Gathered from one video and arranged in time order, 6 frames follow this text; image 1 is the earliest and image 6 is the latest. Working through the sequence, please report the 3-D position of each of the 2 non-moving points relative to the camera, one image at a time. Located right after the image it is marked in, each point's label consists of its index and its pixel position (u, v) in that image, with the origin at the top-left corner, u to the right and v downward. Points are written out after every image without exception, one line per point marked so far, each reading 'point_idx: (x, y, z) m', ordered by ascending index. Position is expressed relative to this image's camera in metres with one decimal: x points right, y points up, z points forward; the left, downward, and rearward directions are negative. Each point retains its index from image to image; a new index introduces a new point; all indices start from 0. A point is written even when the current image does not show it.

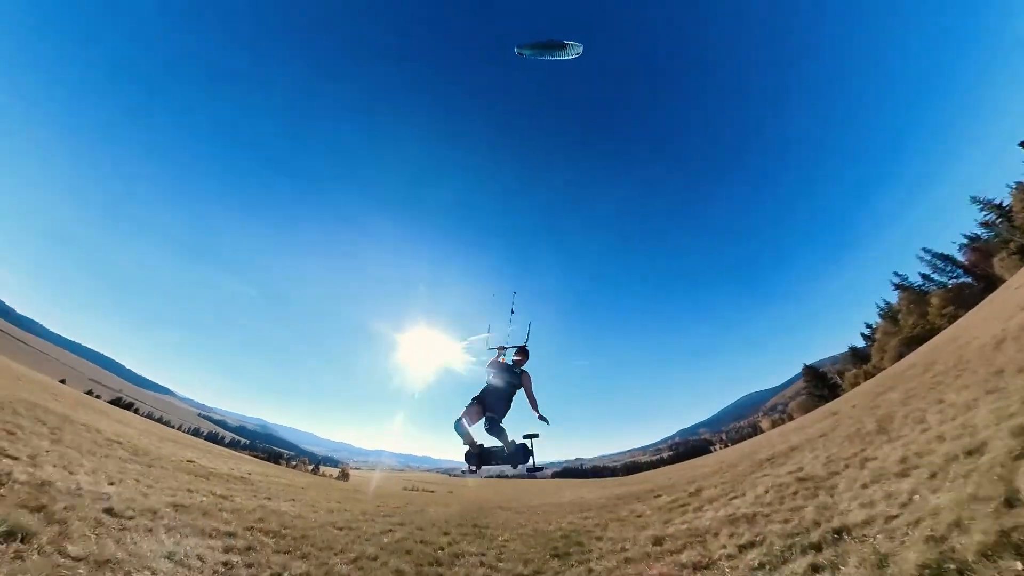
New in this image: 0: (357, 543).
0: (-7.3, -12.2, +16.6) m
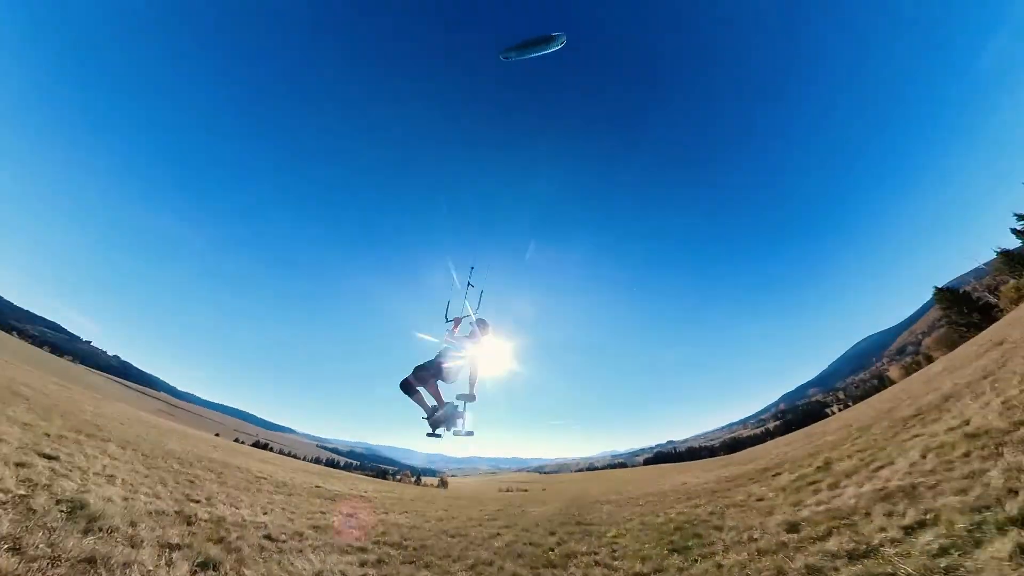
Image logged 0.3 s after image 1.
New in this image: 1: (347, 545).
0: (-2.0, -13.1, +17.5) m
1: (-8.1, -12.7, +17.2) m
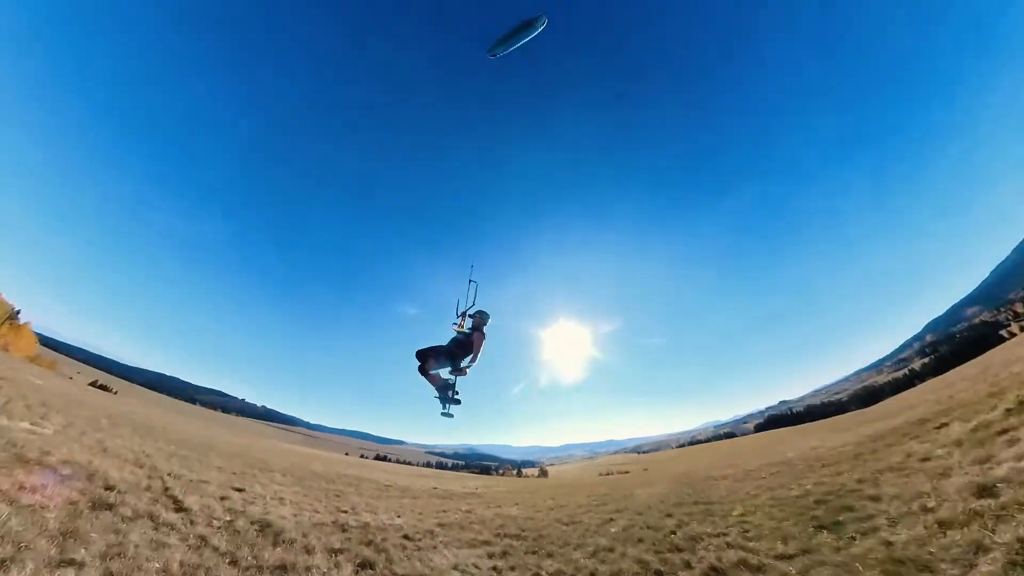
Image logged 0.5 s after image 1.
0: (+3.9, -12.6, +17.7) m
1: (-2.1, -13.4, +18.5) m
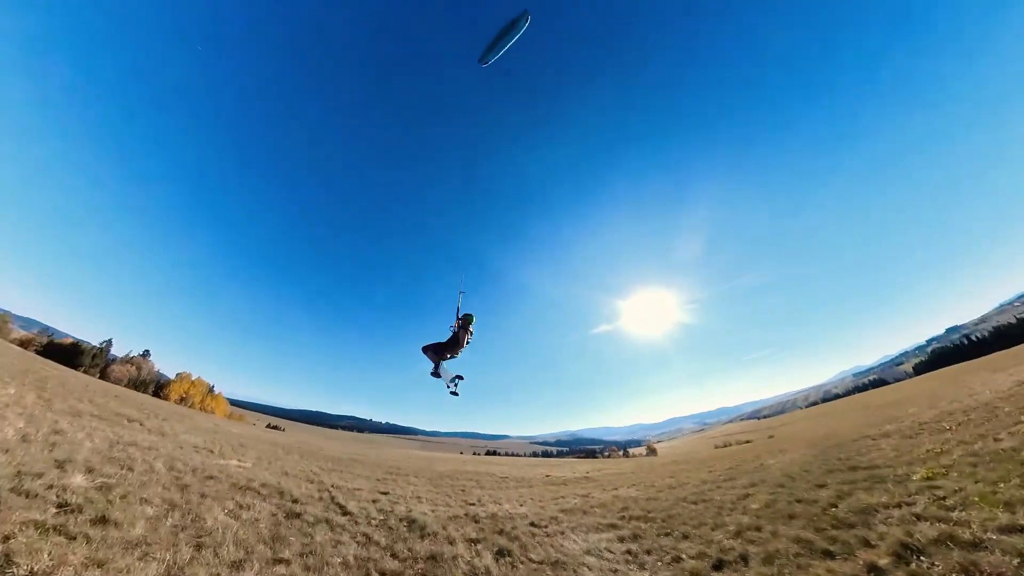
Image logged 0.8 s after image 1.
0: (+10.0, -10.6, +16.6) m
1: (+4.5, -12.5, +18.6) m
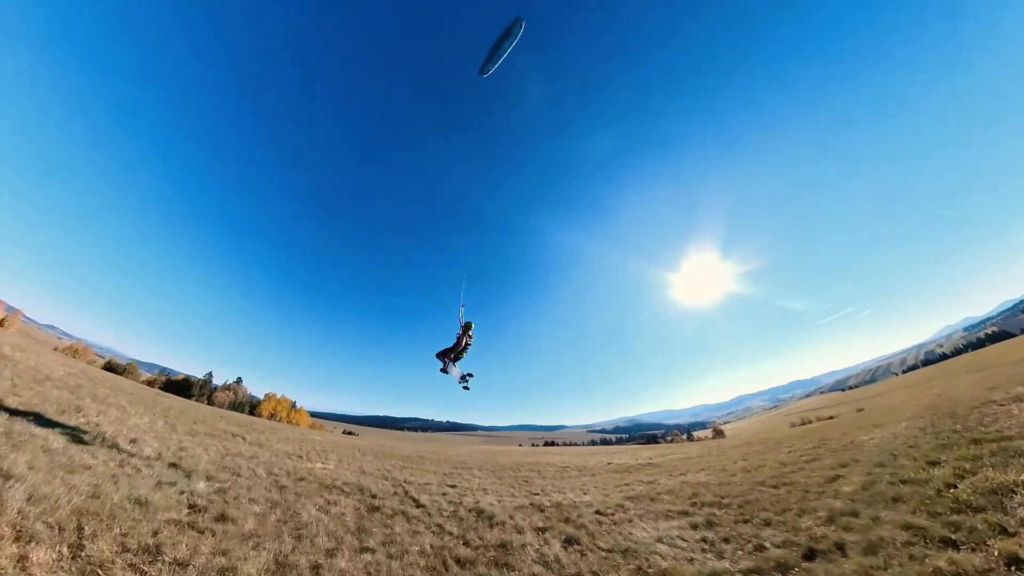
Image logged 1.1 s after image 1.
0: (+12.9, -9.1, +15.6) m
1: (+7.9, -11.5, +18.2) m
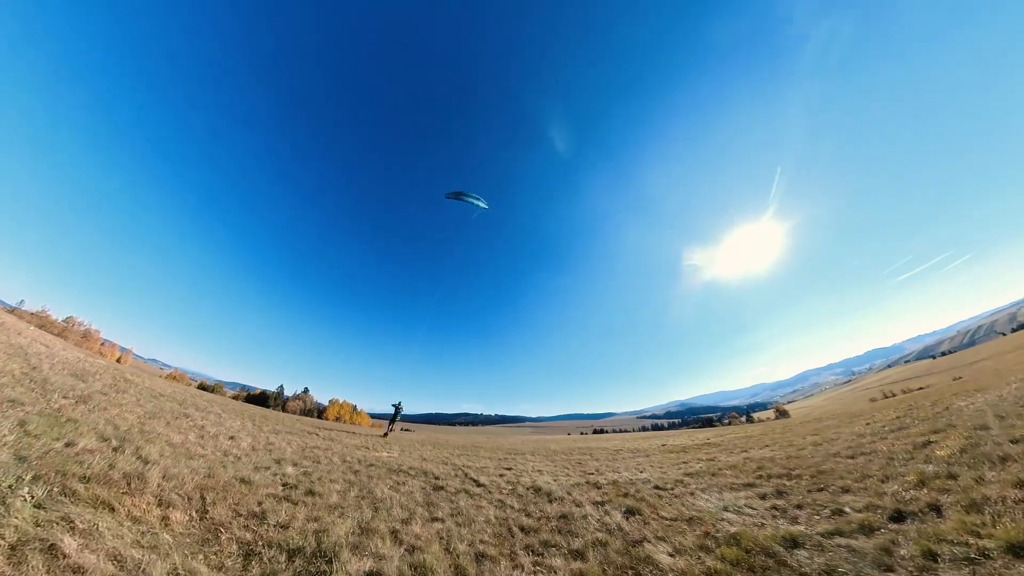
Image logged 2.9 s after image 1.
0: (+15.3, -7.2, +14.4) m
1: (+10.9, -10.0, +17.6) m
